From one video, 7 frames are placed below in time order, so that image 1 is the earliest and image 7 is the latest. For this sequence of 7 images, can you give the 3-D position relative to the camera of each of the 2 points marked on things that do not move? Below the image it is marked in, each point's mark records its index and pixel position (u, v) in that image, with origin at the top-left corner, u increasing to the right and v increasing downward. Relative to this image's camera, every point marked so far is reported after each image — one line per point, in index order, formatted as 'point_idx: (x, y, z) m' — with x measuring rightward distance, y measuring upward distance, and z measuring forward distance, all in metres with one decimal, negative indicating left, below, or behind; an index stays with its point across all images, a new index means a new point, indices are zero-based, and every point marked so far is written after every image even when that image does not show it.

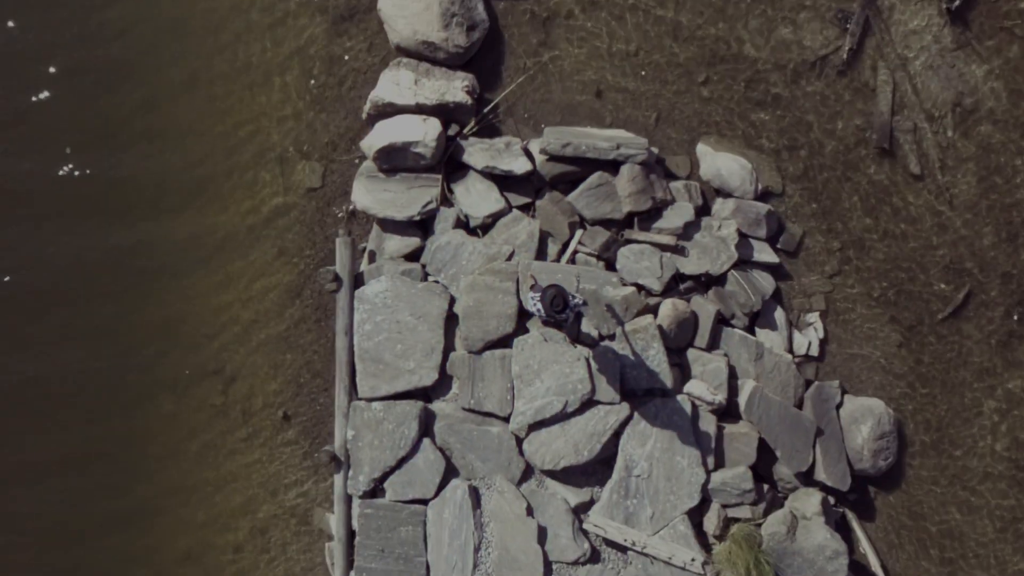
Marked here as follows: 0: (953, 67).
0: (+2.9, +1.5, +5.0) m
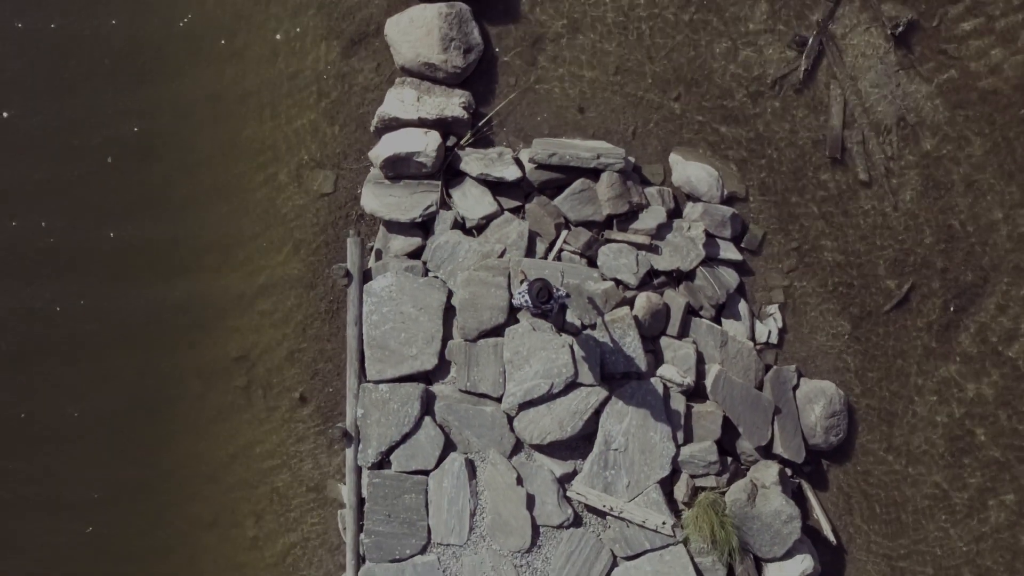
0: (+2.8, +1.5, +5.6) m
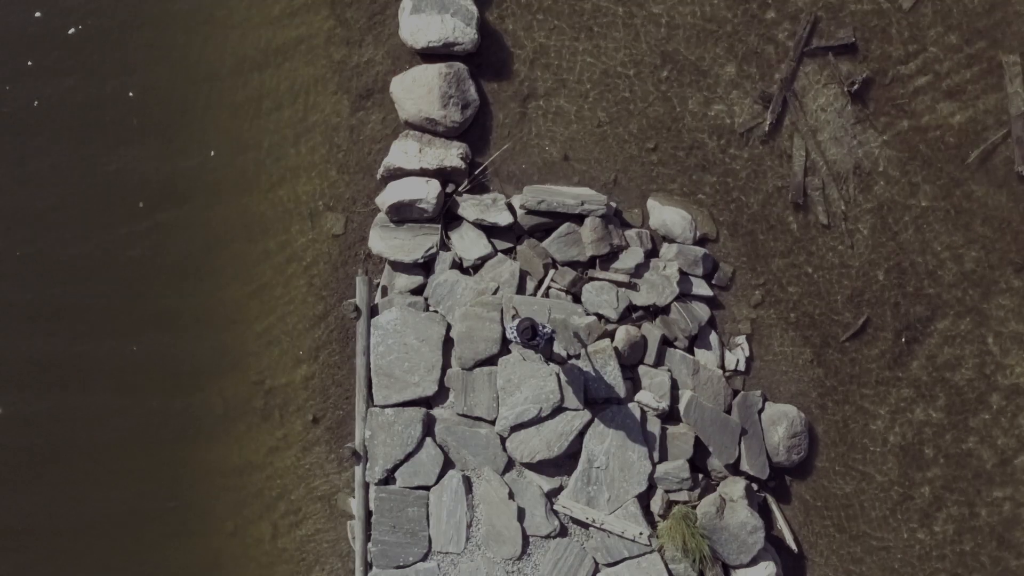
0: (+2.8, +1.2, +6.2) m
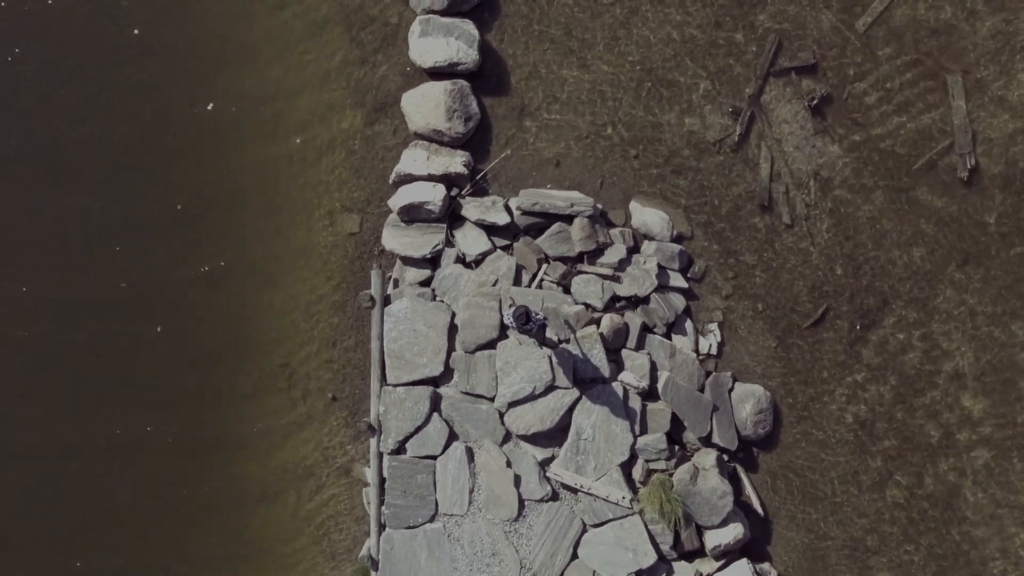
0: (+2.7, +1.3, +6.9) m
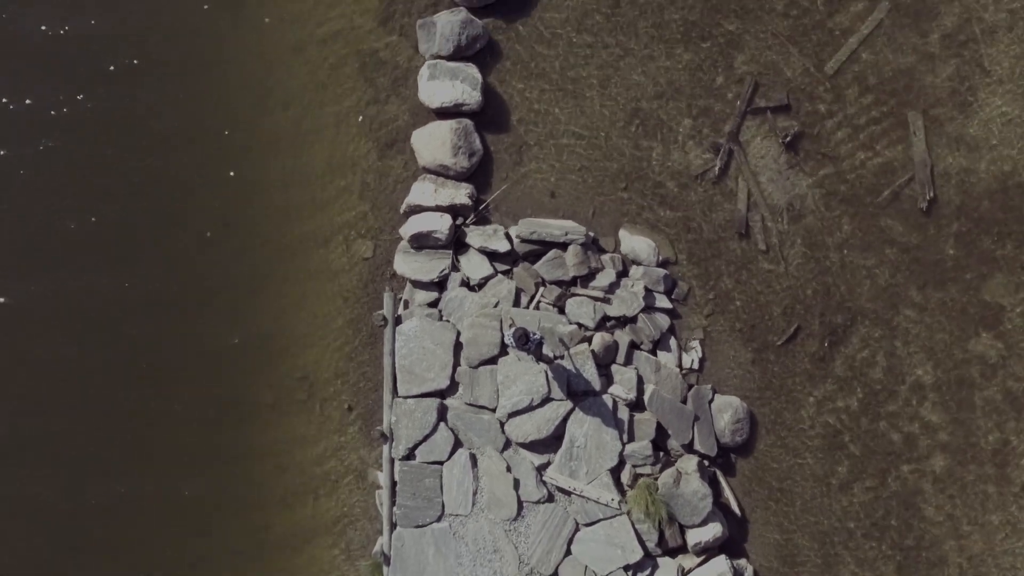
0: (+2.7, +1.1, +7.6) m
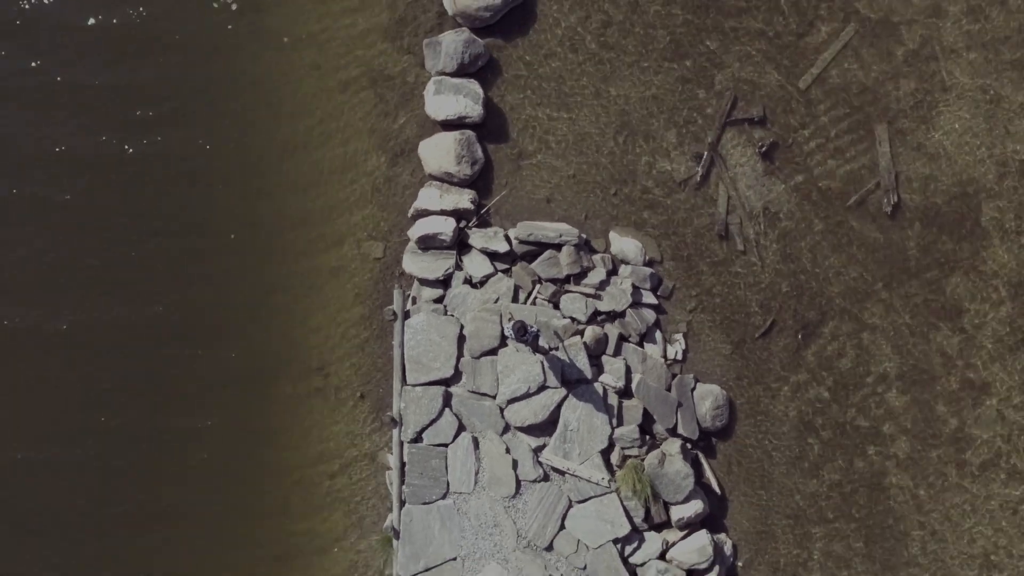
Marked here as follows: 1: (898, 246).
0: (+2.7, +1.1, +8.3) m
1: (+4.2, +0.4, +8.2) m
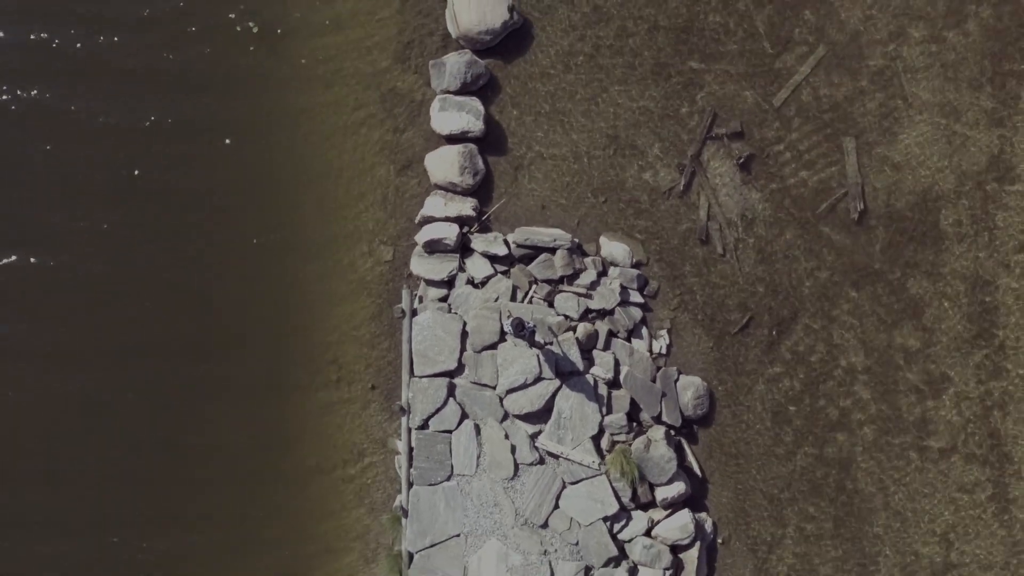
0: (+2.7, +1.1, +9.0) m
1: (+4.1, +0.4, +9.0) m
